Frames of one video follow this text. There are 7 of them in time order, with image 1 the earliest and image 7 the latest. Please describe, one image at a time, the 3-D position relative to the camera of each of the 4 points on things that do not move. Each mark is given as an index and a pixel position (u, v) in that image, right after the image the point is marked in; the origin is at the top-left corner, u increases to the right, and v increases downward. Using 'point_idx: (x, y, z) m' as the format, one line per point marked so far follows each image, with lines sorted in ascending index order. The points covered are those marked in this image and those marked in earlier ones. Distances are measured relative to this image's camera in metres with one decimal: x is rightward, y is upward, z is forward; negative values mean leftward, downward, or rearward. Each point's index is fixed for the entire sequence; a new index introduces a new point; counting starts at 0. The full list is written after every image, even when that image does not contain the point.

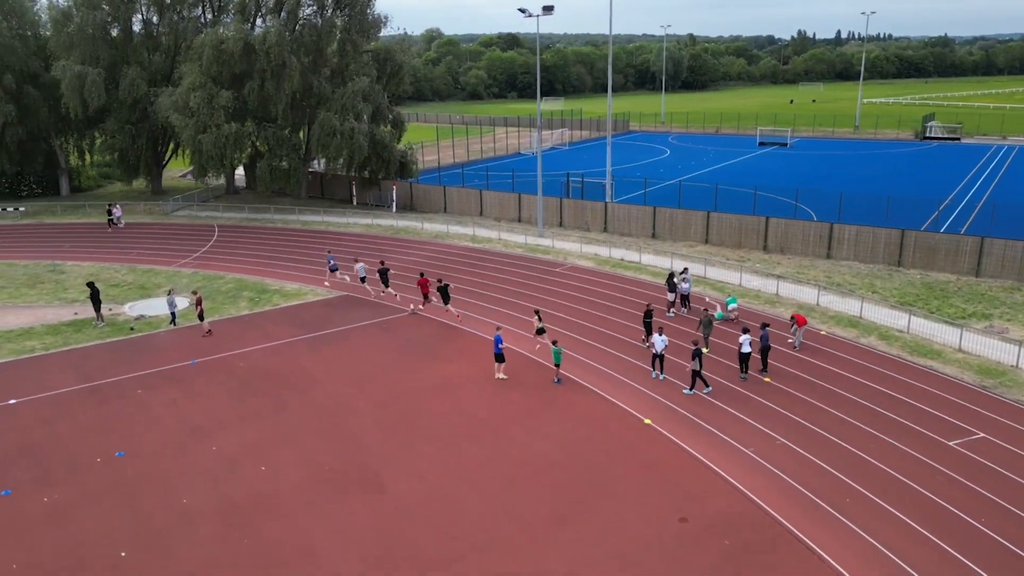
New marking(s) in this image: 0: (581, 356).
0: (+2.0, -2.0, +19.9) m
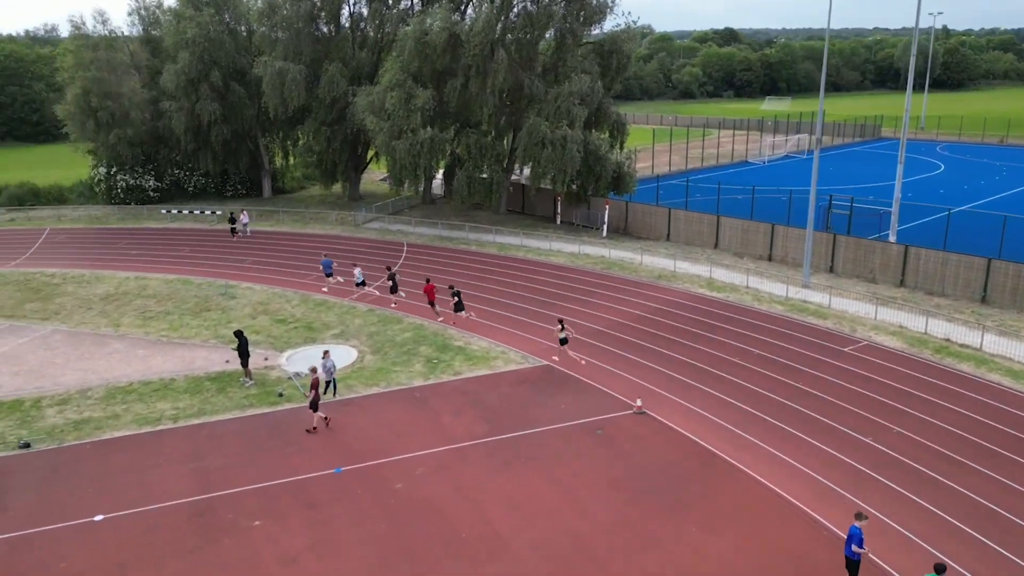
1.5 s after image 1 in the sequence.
0: (+7.1, -4.4, +11.3) m
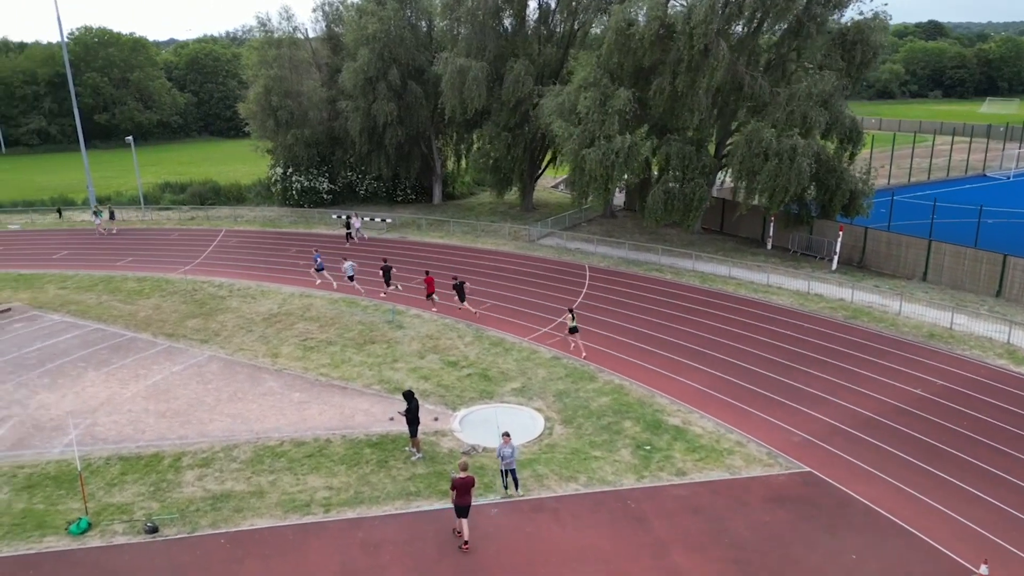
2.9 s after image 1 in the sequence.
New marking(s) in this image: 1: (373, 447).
0: (+10.0, -6.2, +4.9) m
1: (-3.0, -3.4, +15.3) m
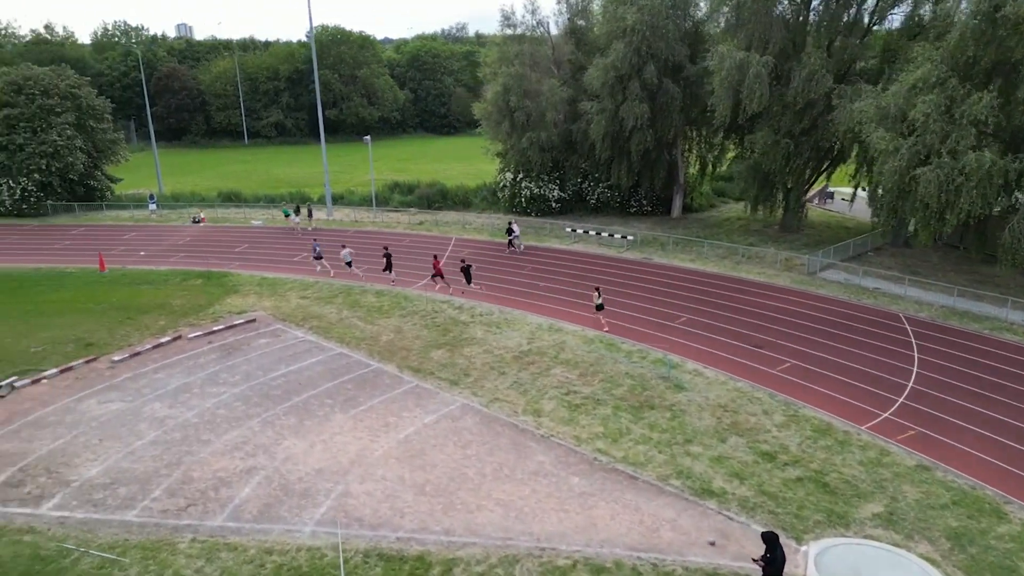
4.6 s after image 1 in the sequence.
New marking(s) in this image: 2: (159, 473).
0: (+12.7, -8.4, -2.2) m
1: (+2.9, -4.7, +11.0) m
2: (-7.1, -3.7, +14.3) m
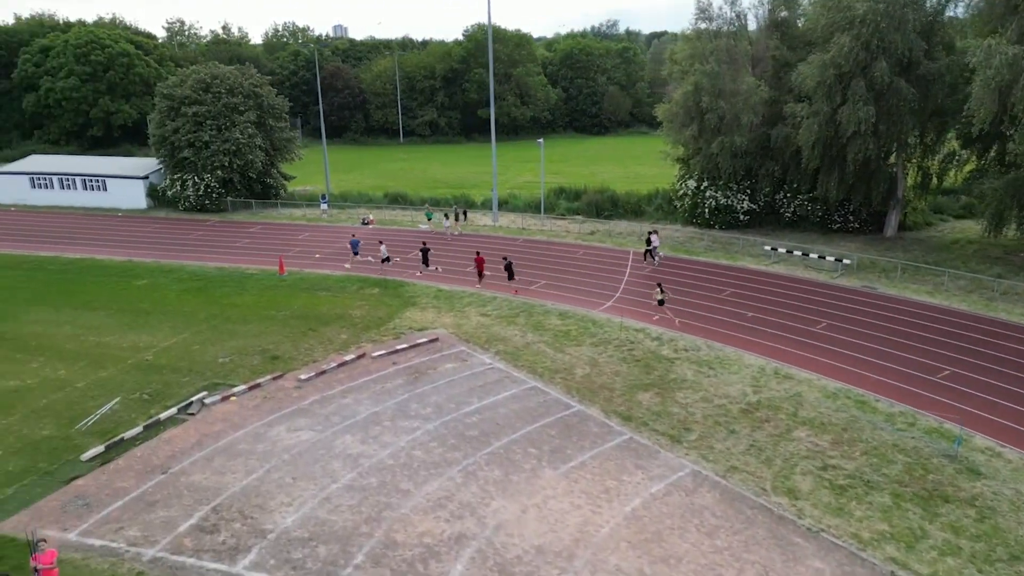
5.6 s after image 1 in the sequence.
0: (+13.6, -10.0, -7.2) m
1: (+6.5, -5.8, +7.5) m
2: (-2.7, -4.3, +12.5) m
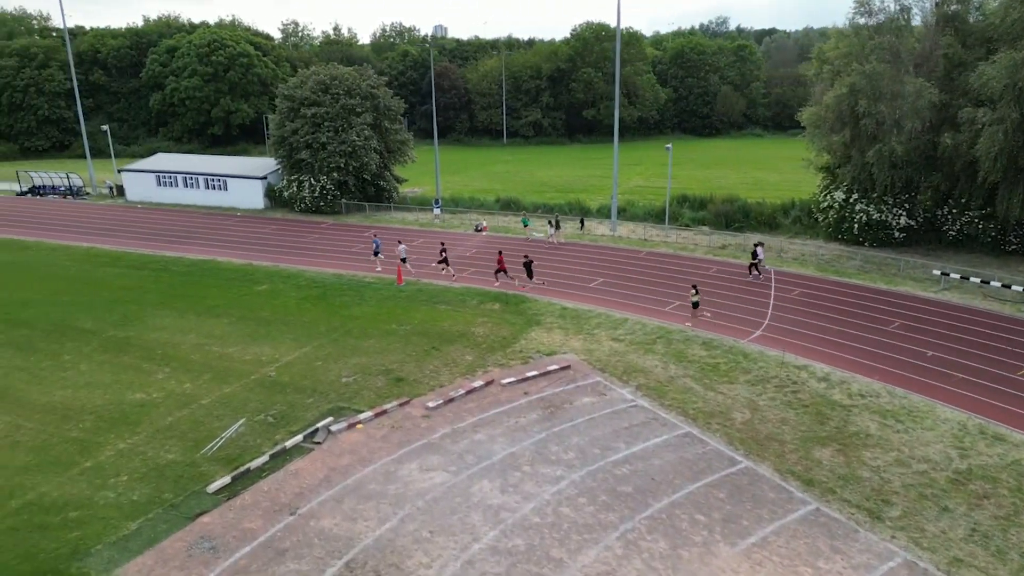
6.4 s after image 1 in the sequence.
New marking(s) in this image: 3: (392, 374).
0: (+13.6, -11.1, -10.8) m
1: (+8.5, -6.7, +4.6) m
2: (0.0, -4.9, +10.8) m
3: (-3.3, -2.4, +19.4) m
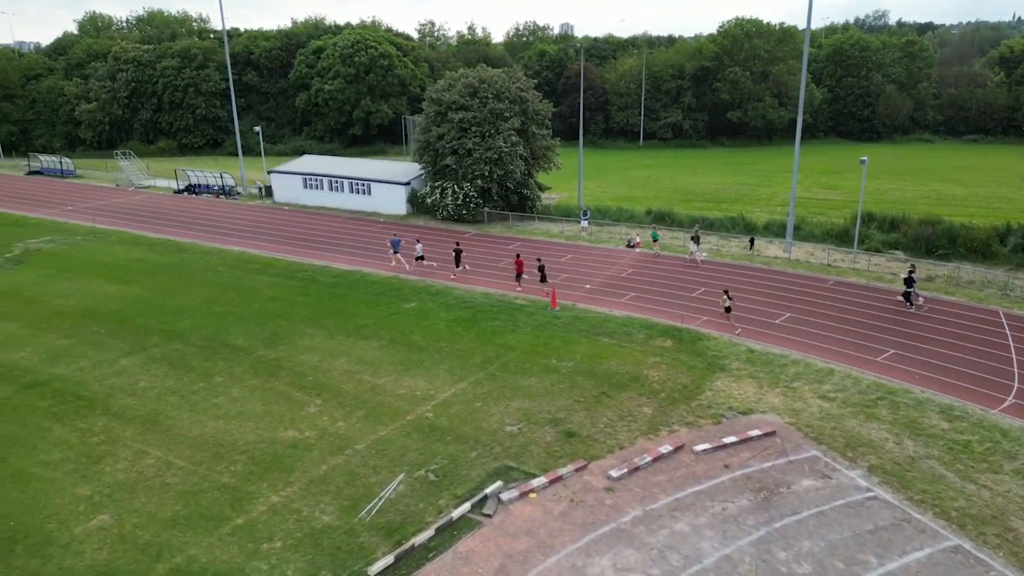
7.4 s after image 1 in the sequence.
0: (+12.6, -12.8, -15.6) m
1: (+10.3, -8.1, +0.5) m
2: (+2.9, -6.0, +7.8) m
3: (+1.2, -3.3, +16.9) m
